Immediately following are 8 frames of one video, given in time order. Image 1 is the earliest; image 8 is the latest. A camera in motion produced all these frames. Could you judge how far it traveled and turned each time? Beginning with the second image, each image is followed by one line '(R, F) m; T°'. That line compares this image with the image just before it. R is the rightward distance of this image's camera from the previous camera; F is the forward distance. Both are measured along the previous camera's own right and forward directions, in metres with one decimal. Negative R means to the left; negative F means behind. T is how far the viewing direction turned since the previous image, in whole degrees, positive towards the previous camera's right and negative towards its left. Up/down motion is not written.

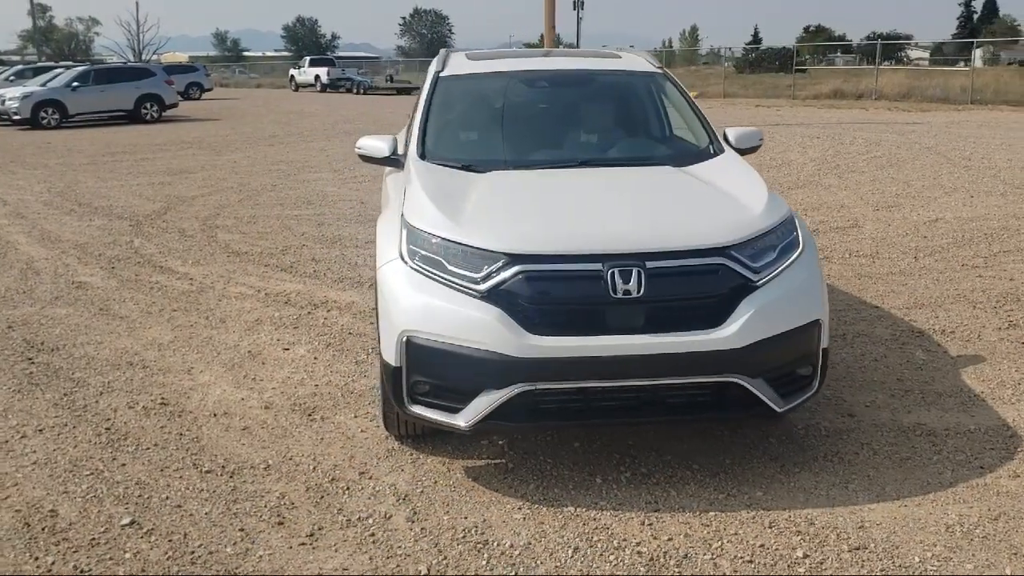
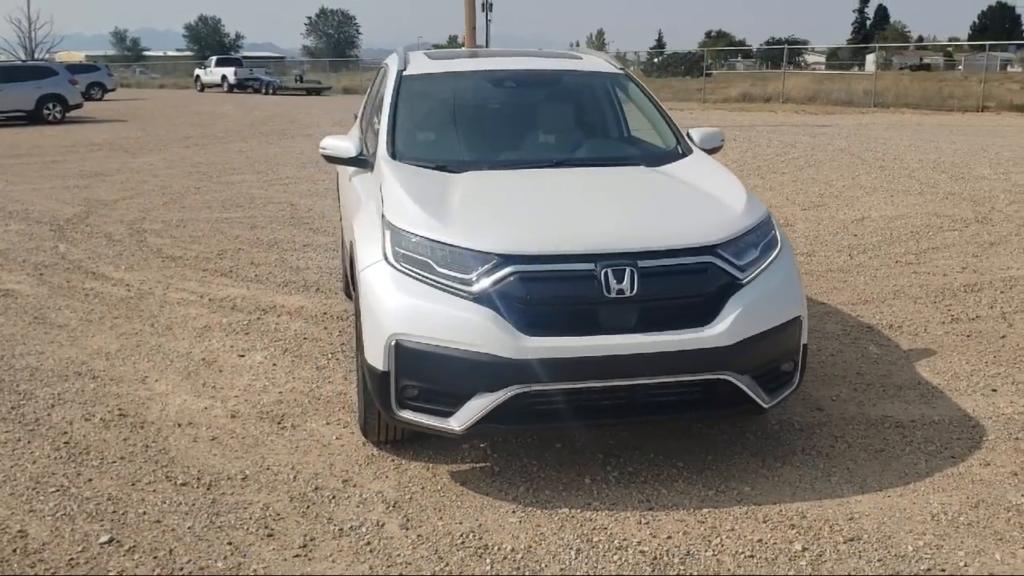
(-0.3, +0.1) m; +5°
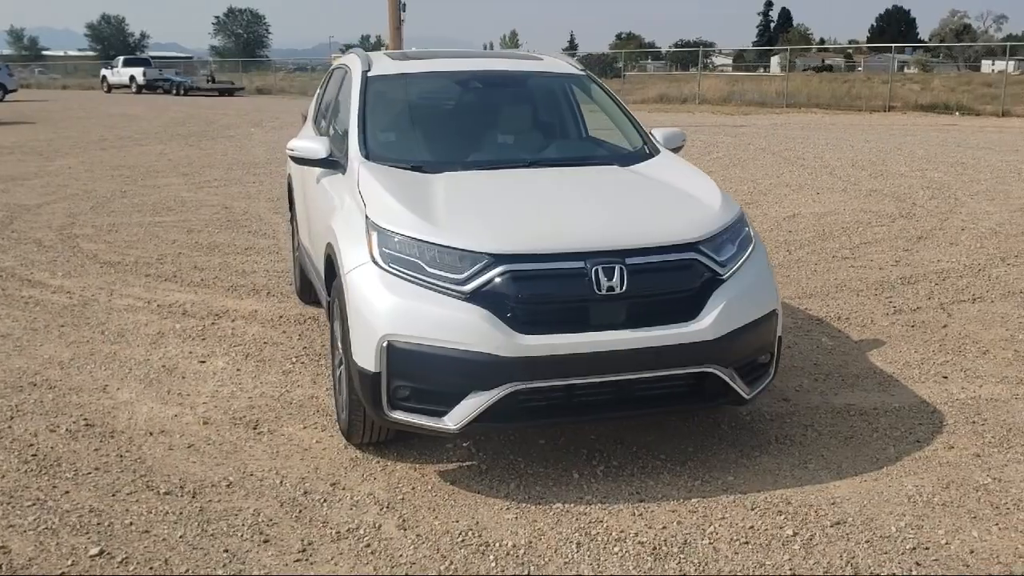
(-0.3, 0.0) m; +5°
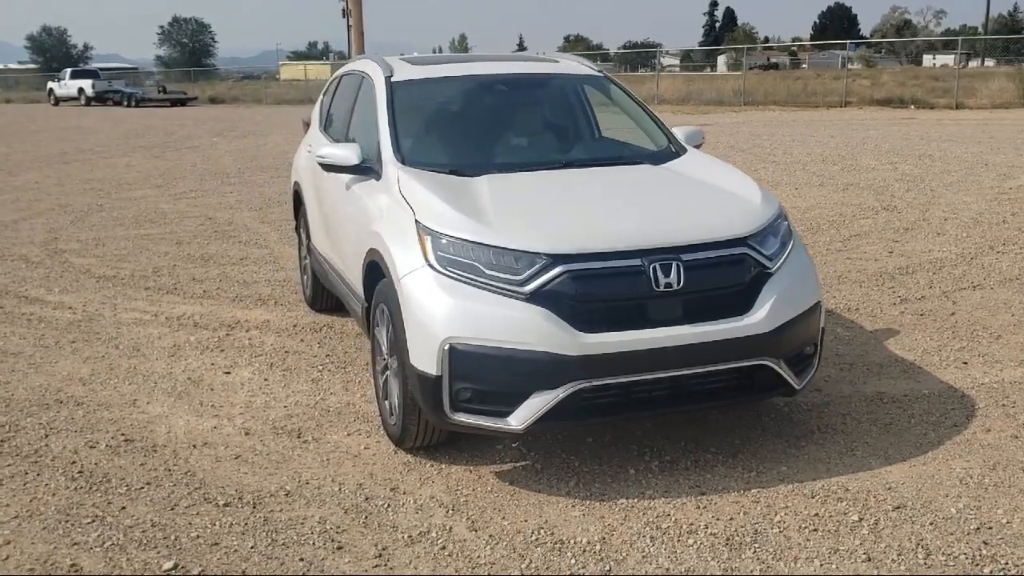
(-0.4, 0.0) m; +3°
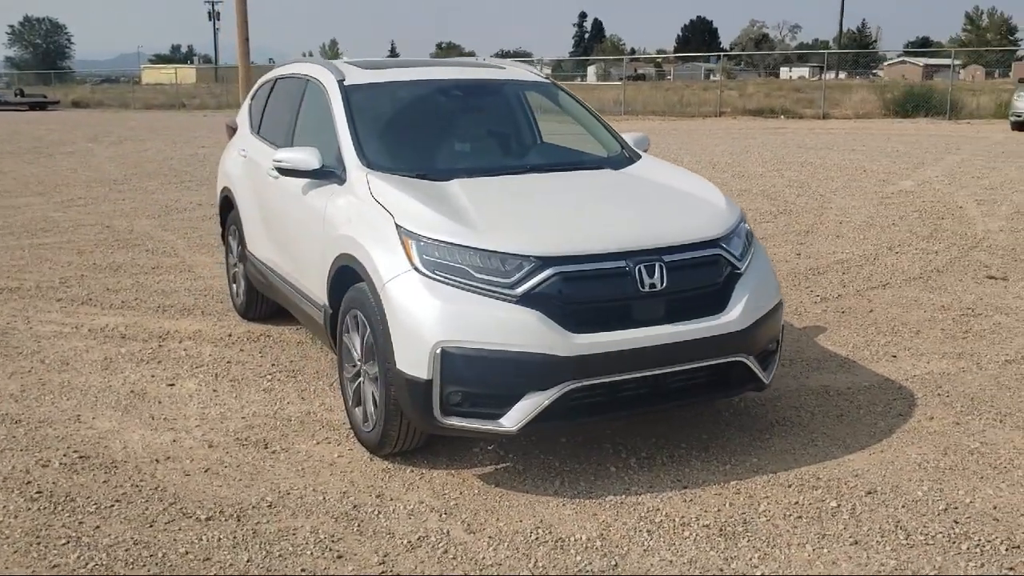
(-0.5, 0.0) m; +7°
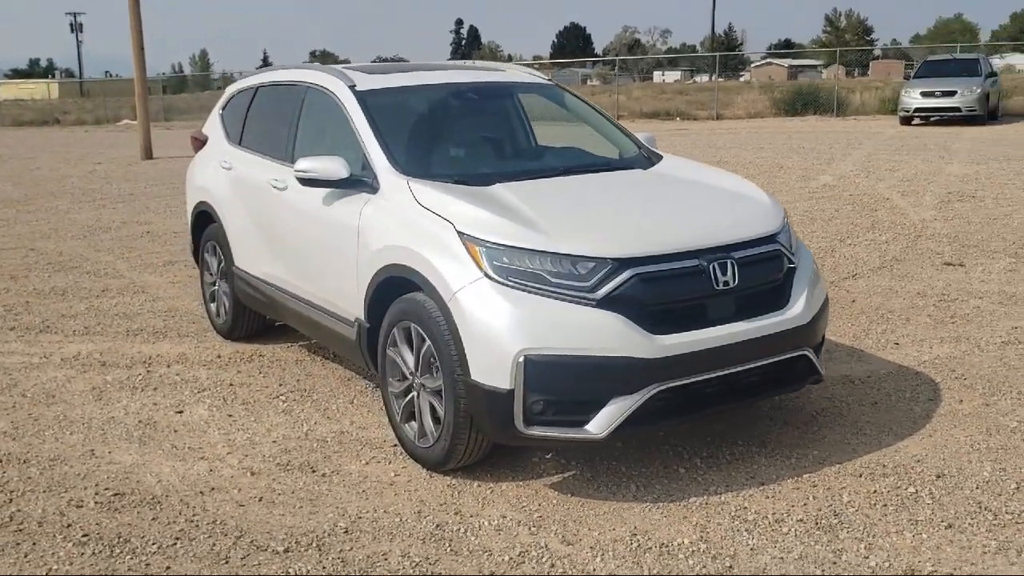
(-0.7, +0.1) m; +7°
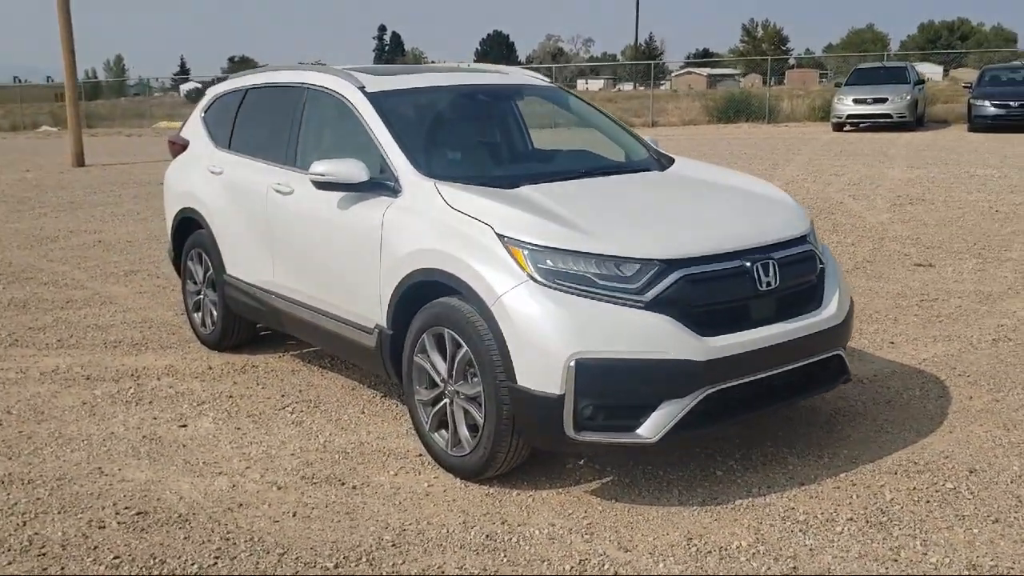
(-0.5, +0.1) m; +4°
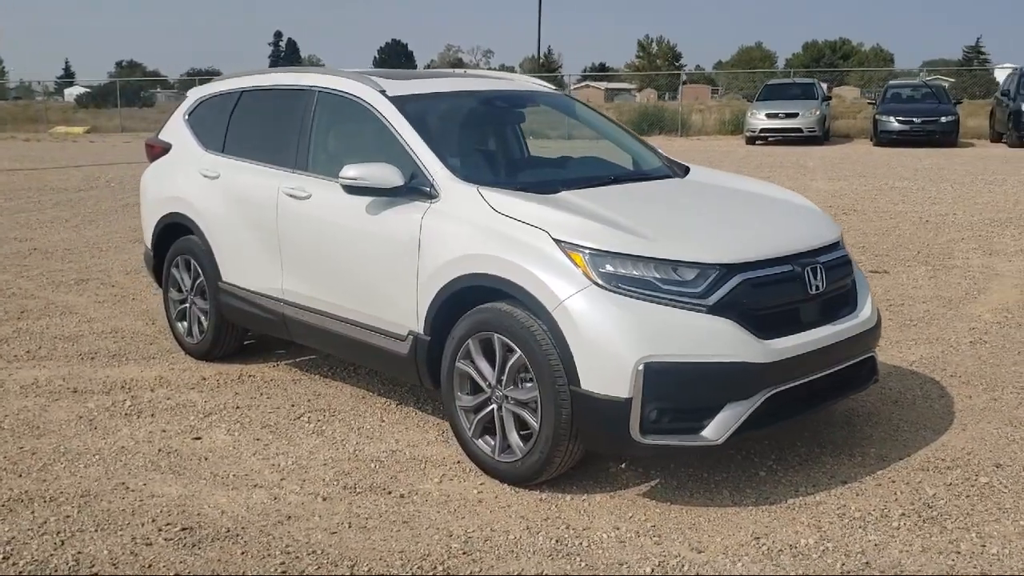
(-0.6, 0.0) m; +6°
